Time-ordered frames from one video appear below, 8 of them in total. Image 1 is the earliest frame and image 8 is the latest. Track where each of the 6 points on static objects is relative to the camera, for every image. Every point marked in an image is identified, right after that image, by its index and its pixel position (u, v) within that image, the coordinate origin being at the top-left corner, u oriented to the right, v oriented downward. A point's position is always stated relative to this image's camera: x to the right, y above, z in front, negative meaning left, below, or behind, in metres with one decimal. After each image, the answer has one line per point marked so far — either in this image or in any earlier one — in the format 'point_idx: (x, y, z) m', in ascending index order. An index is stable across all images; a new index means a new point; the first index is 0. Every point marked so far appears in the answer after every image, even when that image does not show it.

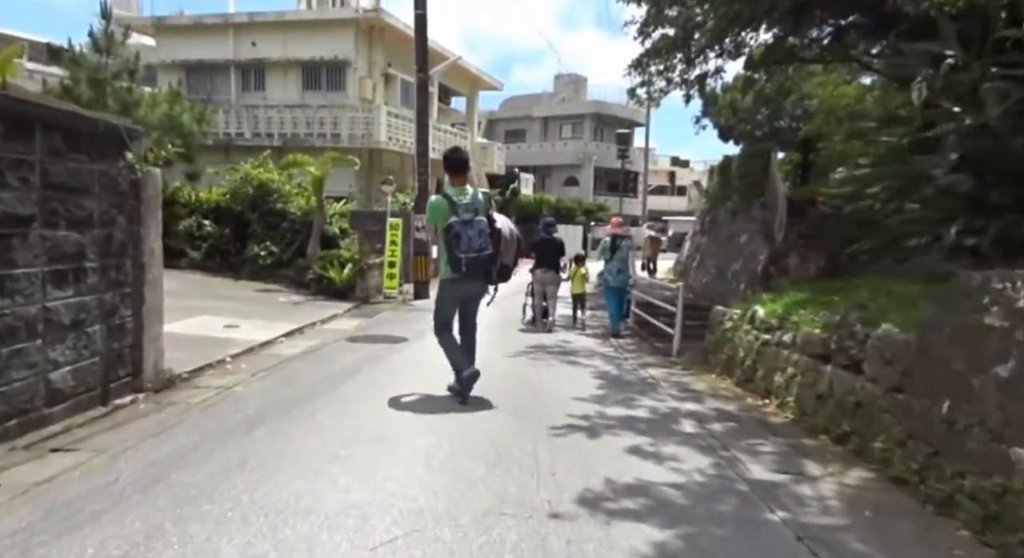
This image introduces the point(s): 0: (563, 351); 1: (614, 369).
0: (+0.7, -0.9, +8.4) m
1: (+1.1, -1.0, +7.2) m
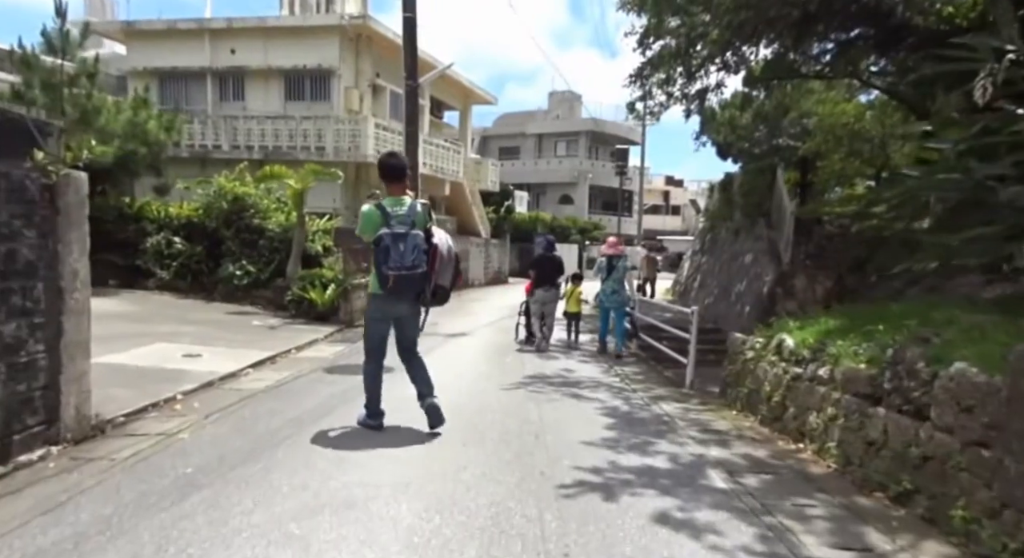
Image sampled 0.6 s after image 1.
0: (+0.6, -1.2, +7.7) m
1: (+1.1, -1.2, +6.5) m
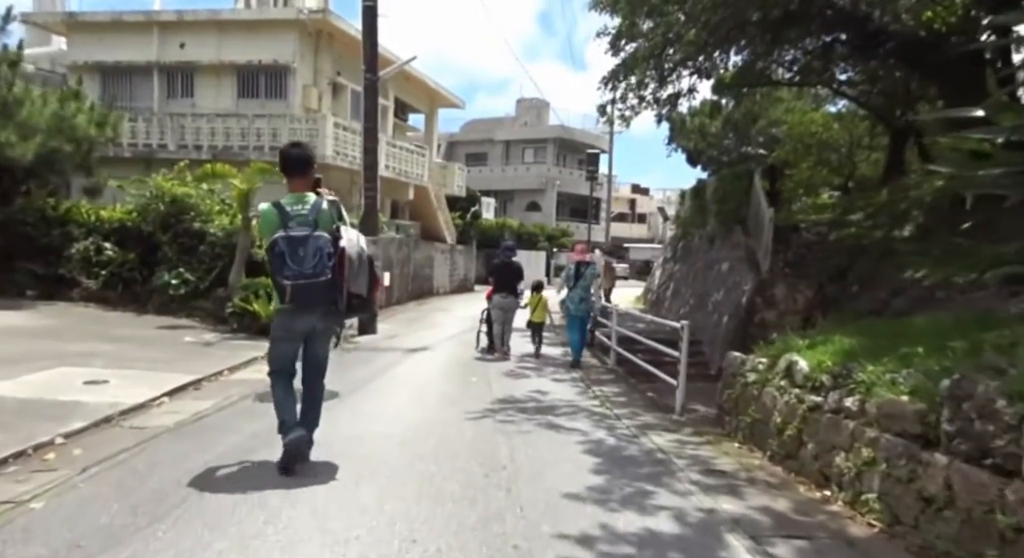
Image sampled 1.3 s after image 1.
0: (+0.3, -1.3, +6.7) m
1: (+0.8, -1.3, +5.6) m
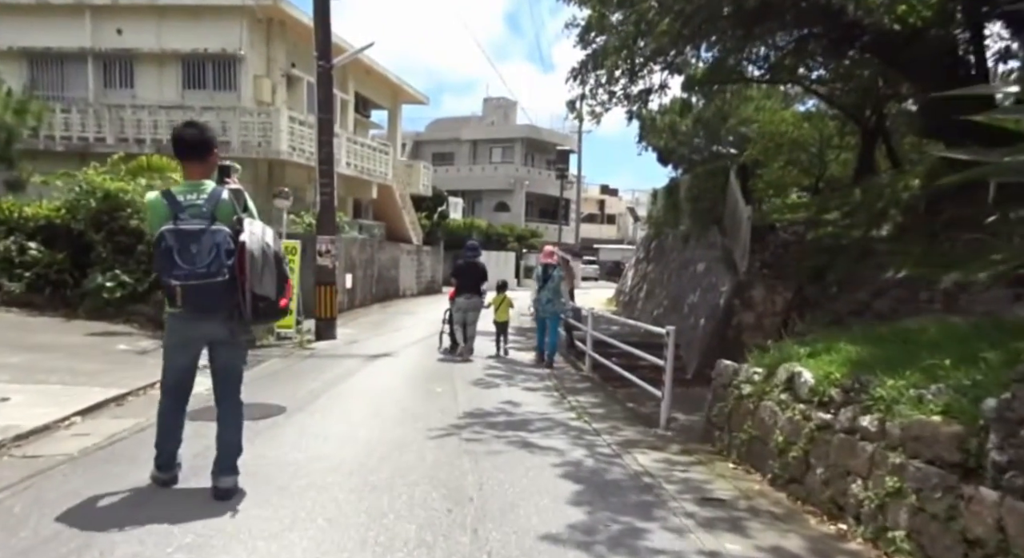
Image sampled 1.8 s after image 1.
0: (0.0, -1.3, +6.1) m
1: (+0.6, -1.3, +5.0) m
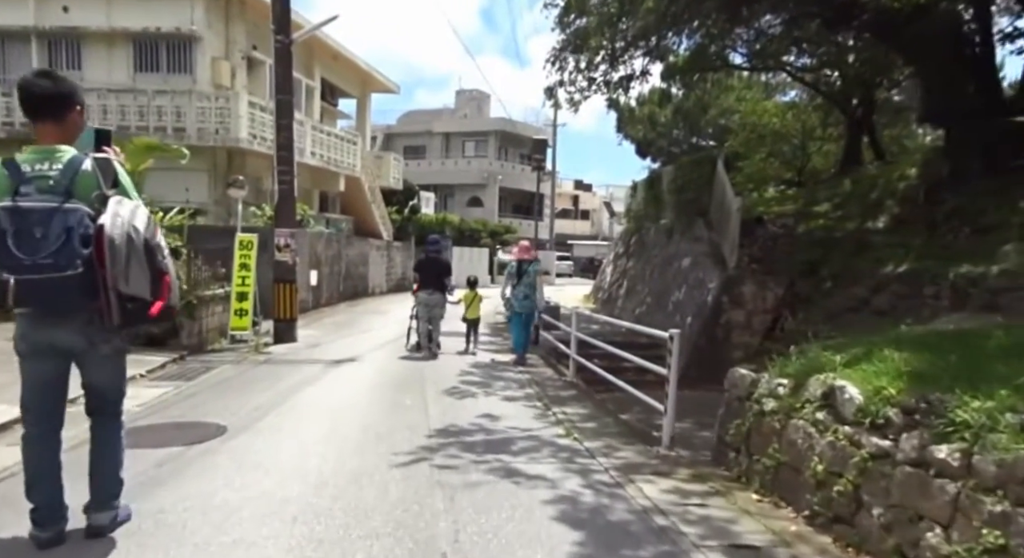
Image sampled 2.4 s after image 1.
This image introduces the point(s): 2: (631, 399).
0: (-0.2, -1.3, +5.3) m
1: (+0.4, -1.3, +4.2) m
2: (+1.7, -1.7, +9.3) m
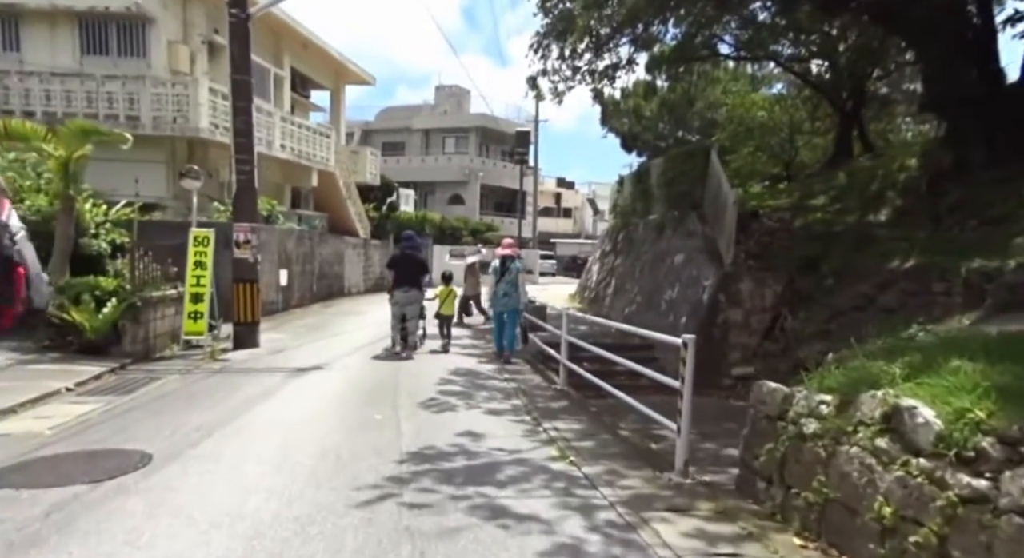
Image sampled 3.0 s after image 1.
0: (-0.3, -1.3, +4.5) m
1: (+0.4, -1.3, +3.4) m
2: (+1.5, -1.7, +8.6) m
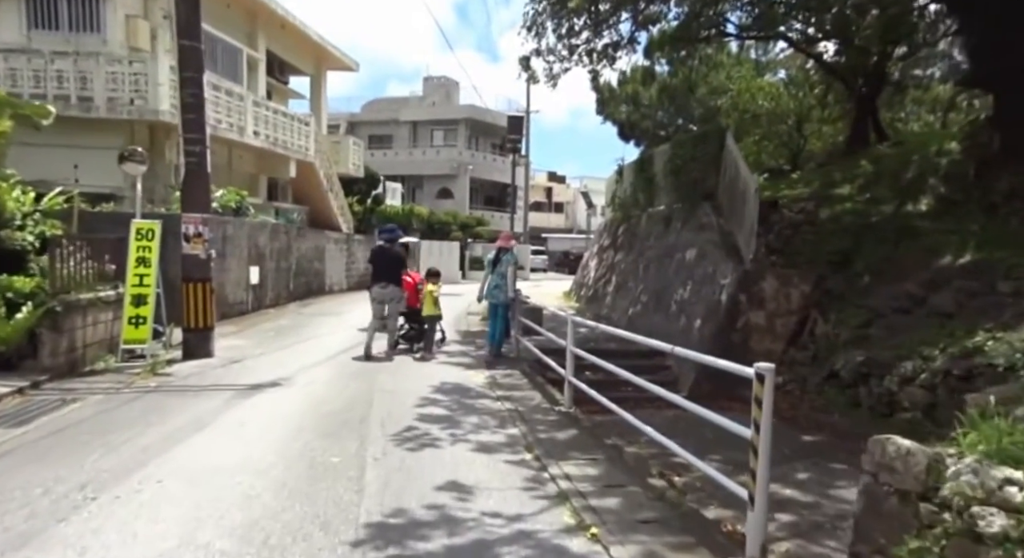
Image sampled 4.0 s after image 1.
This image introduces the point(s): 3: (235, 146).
0: (-0.3, -1.3, +3.1) m
1: (+0.4, -1.3, +2.1) m
2: (+1.4, -1.7, +7.3) m
3: (-7.5, +3.6, +17.9) m
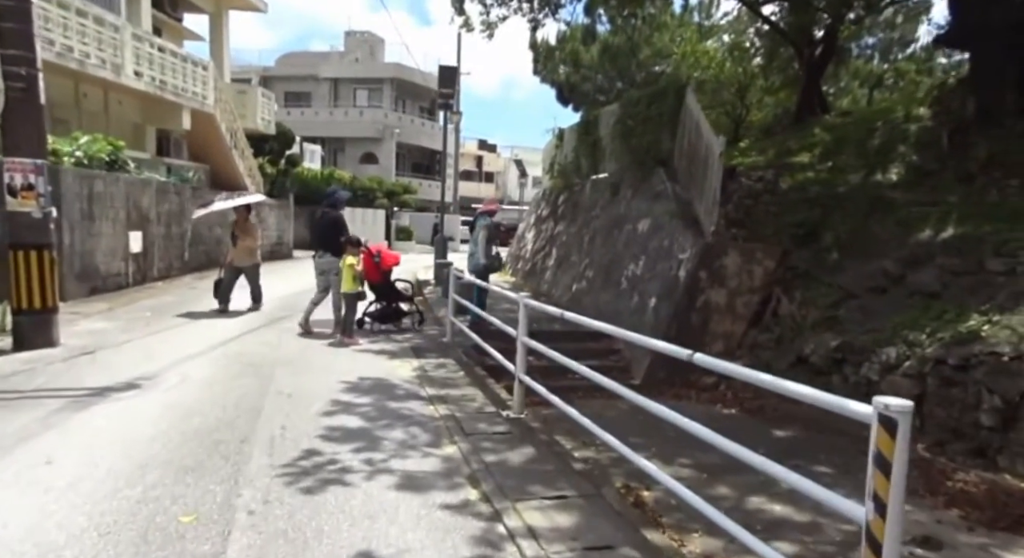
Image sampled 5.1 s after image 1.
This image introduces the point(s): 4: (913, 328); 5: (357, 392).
0: (-0.4, -1.2, +1.8) m
1: (+0.4, -1.3, +0.8) m
2: (+0.8, -1.4, +6.1) m
3: (-9.2, +4.3, +15.4) m
4: (+4.3, -0.5, +7.1) m
5: (-1.3, -1.0, +5.6) m
